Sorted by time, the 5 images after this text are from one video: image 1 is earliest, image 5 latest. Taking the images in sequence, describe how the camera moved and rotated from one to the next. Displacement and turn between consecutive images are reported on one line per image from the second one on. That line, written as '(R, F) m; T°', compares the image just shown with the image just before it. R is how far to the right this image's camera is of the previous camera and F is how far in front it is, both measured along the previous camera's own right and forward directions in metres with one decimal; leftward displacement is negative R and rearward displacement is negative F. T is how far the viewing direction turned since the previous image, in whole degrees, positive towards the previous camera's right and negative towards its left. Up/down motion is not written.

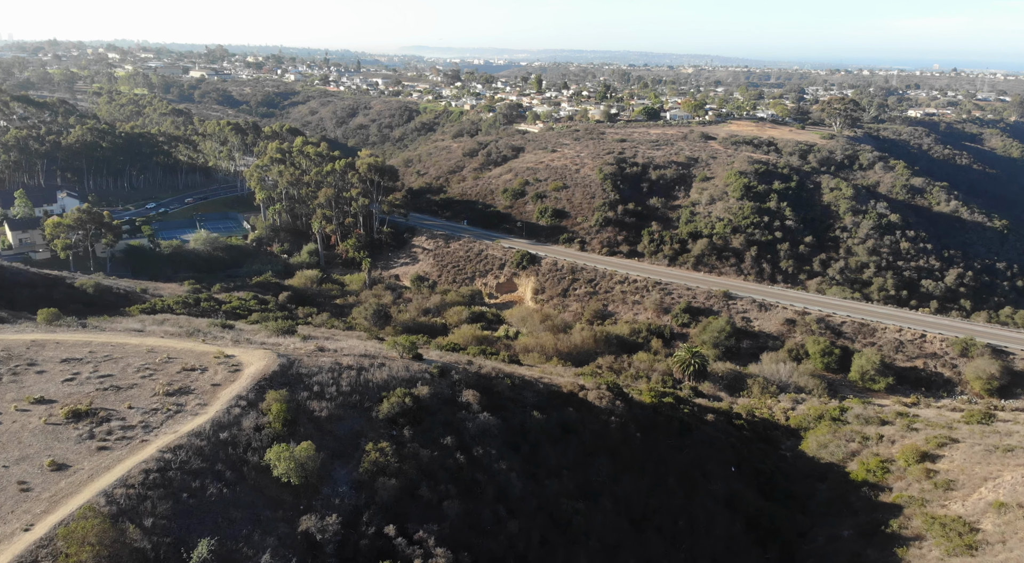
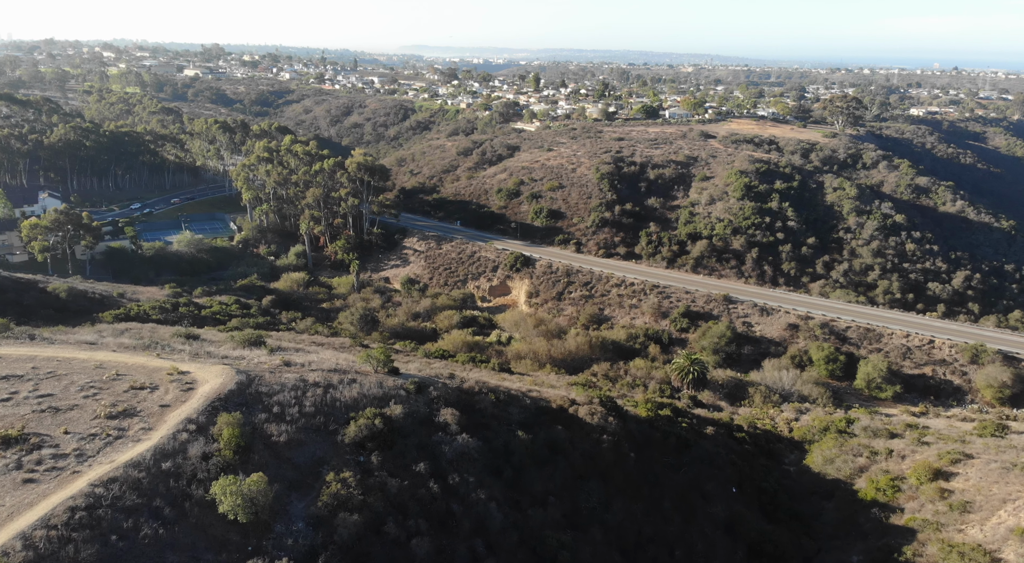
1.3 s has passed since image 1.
(+0.5, +1.7) m; 0°
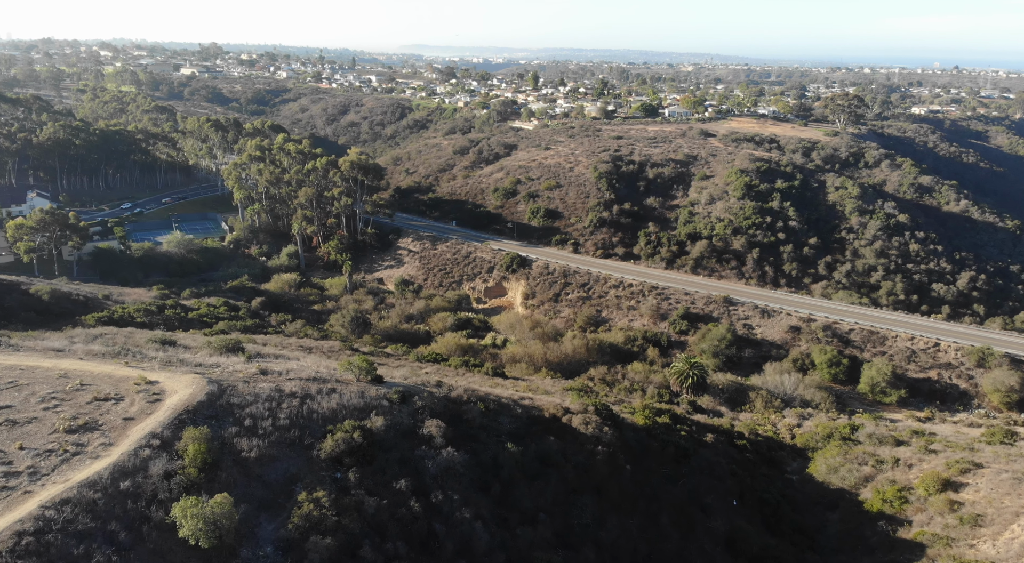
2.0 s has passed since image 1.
(+0.3, +1.0) m; 0°
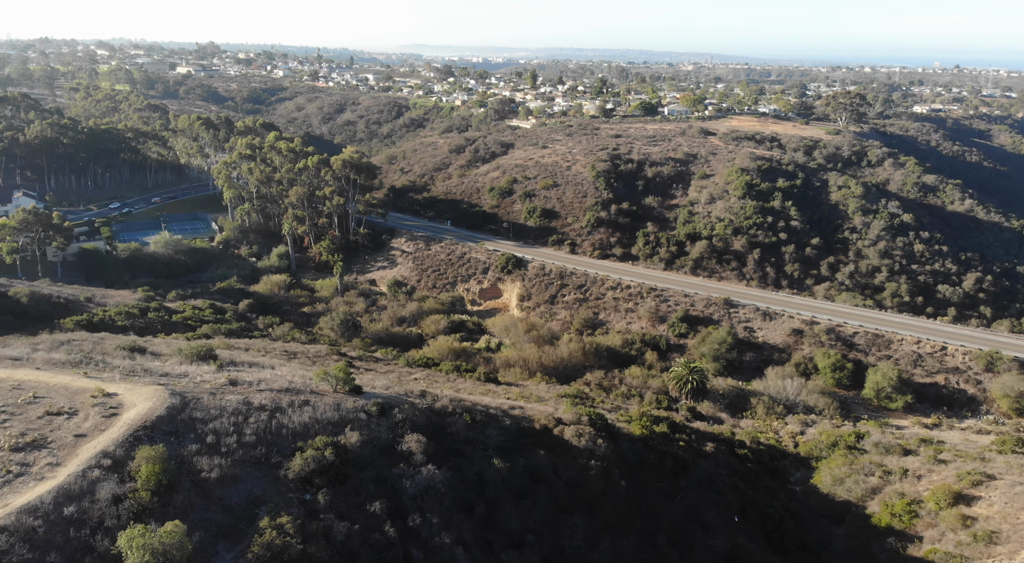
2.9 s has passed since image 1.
(+0.3, +1.2) m; 0°
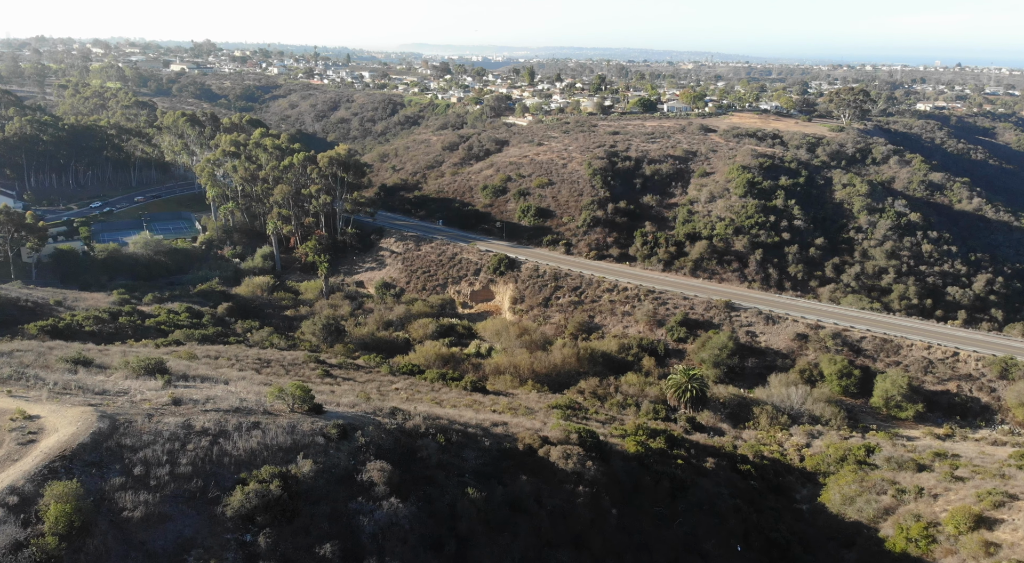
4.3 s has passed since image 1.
(+0.5, +1.9) m; 0°
